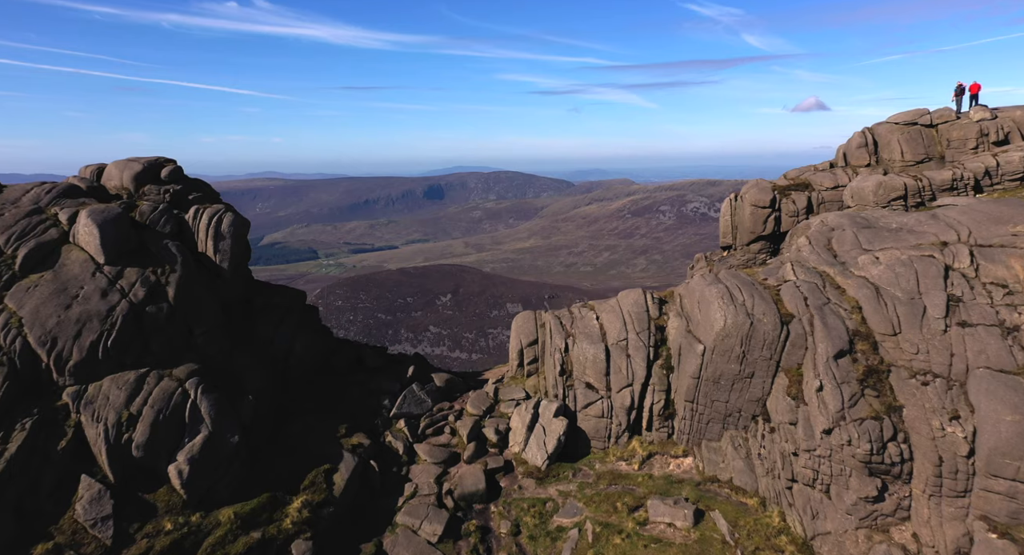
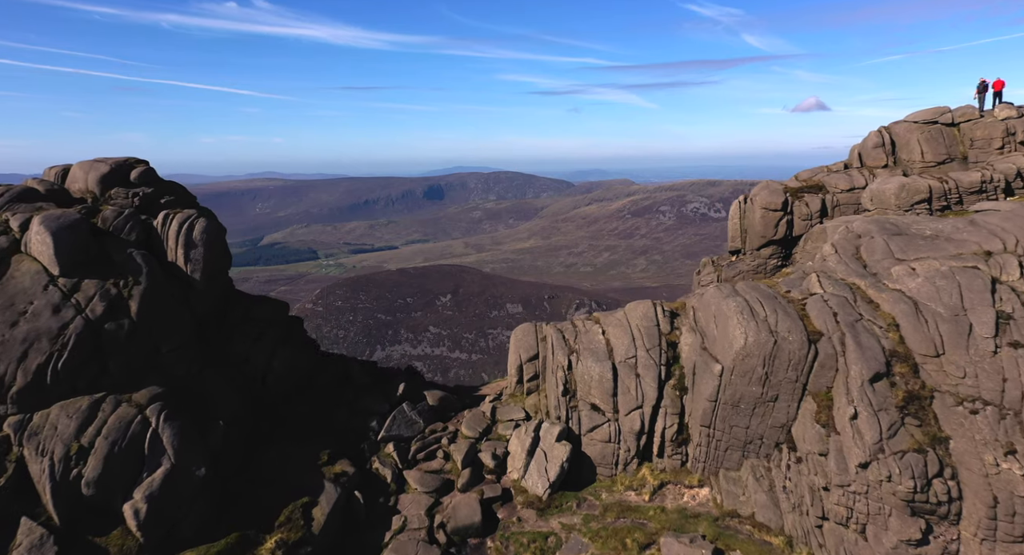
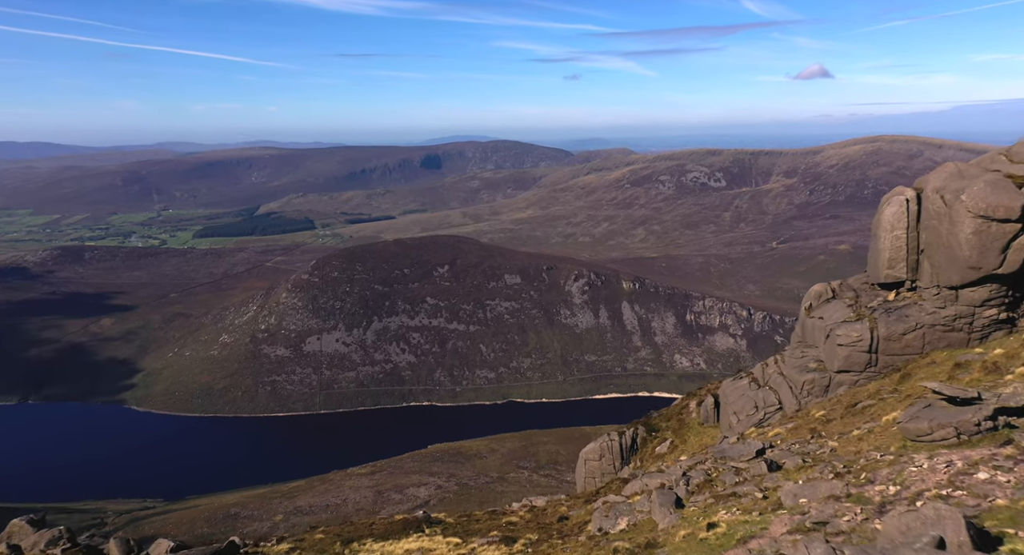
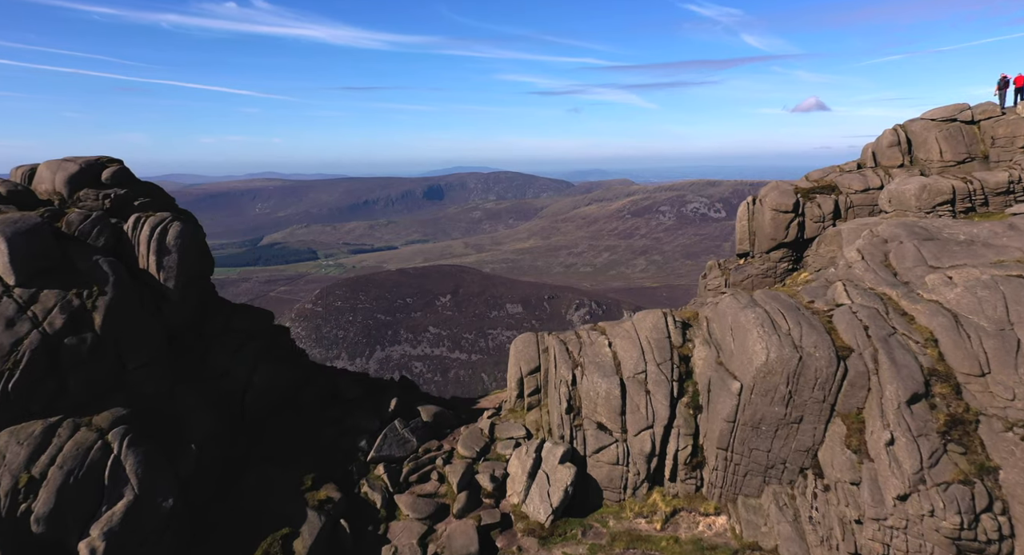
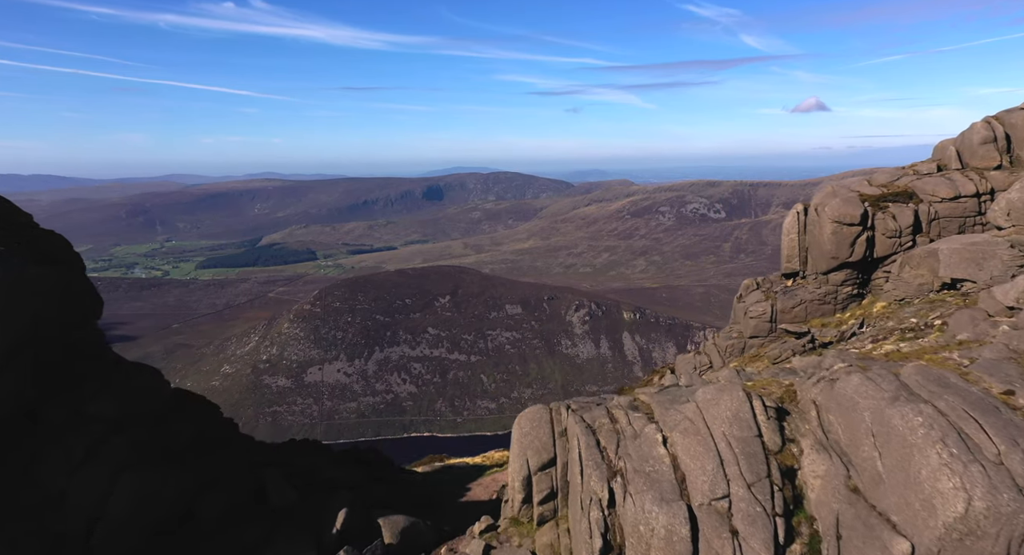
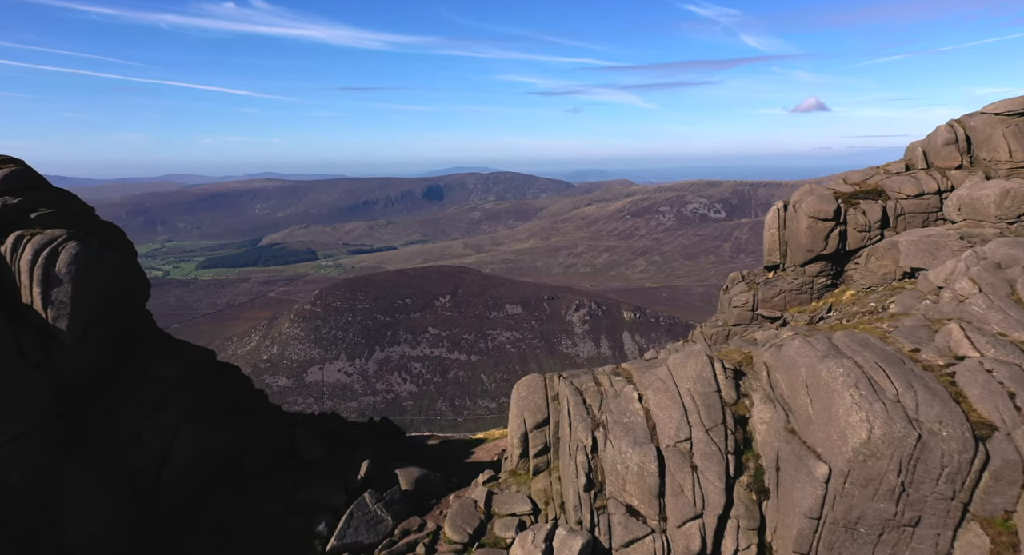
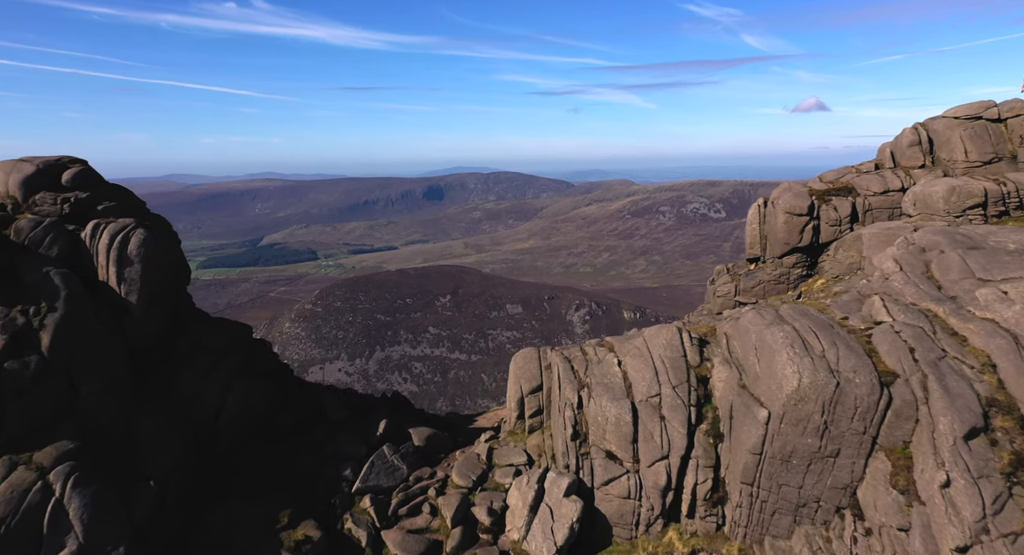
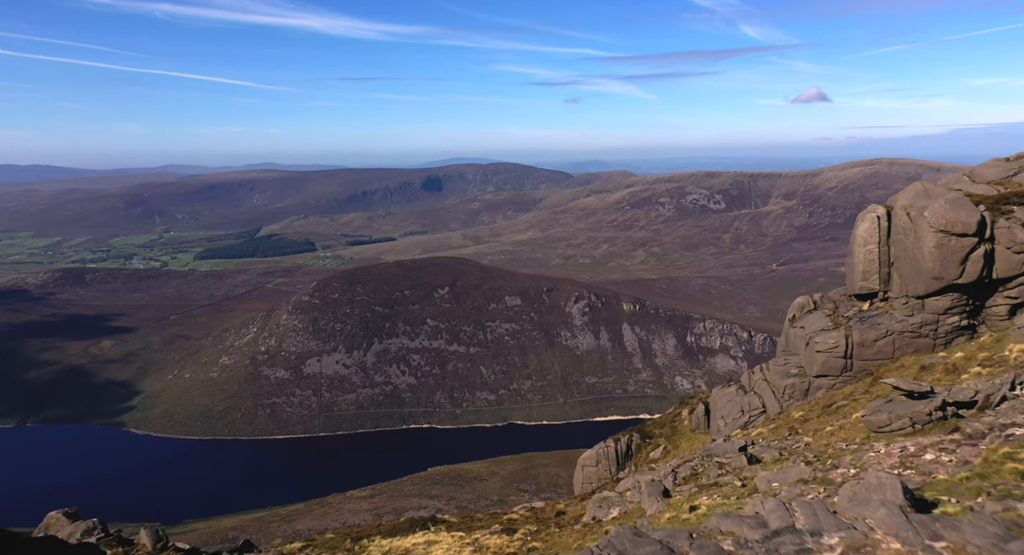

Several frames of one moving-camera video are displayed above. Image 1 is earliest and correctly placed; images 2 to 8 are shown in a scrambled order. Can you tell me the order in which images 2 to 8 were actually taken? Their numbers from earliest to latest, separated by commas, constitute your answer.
2, 4, 7, 6, 5, 8, 3
